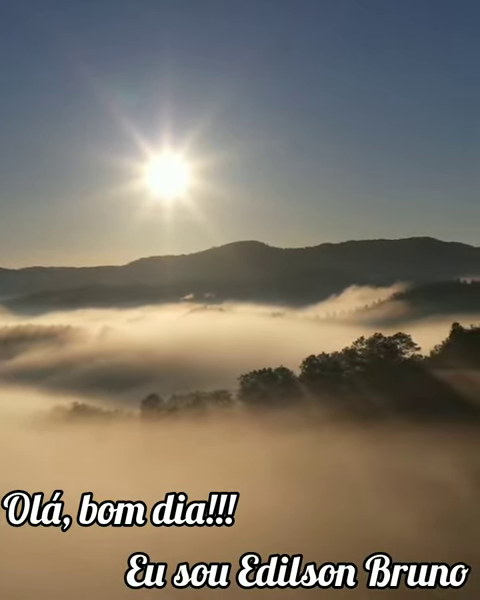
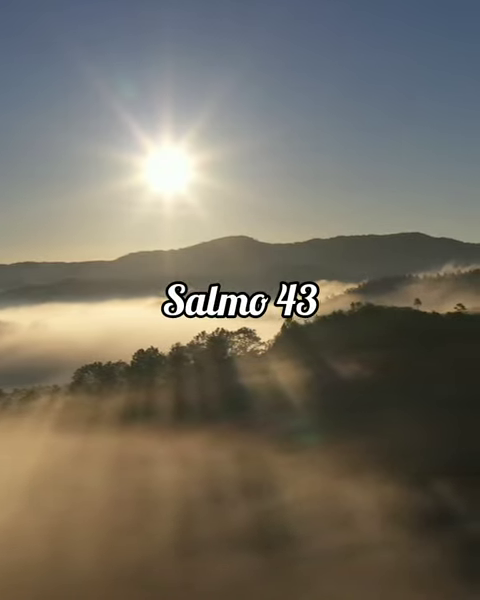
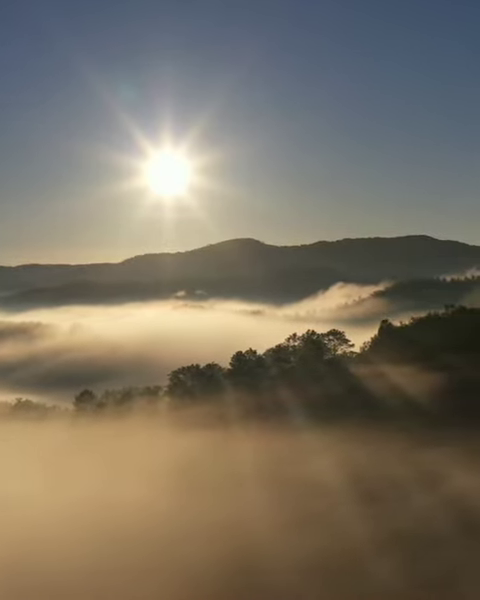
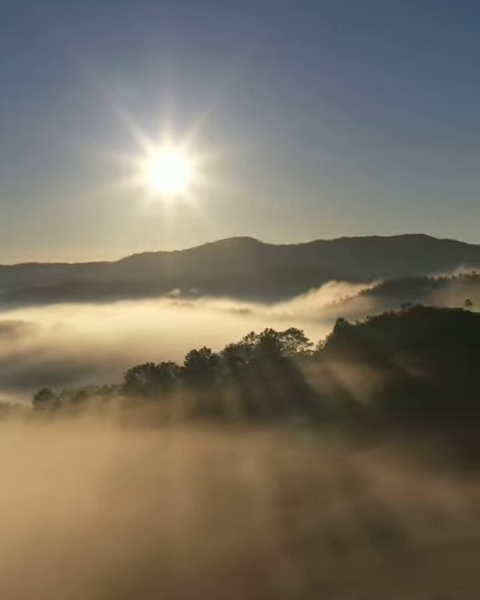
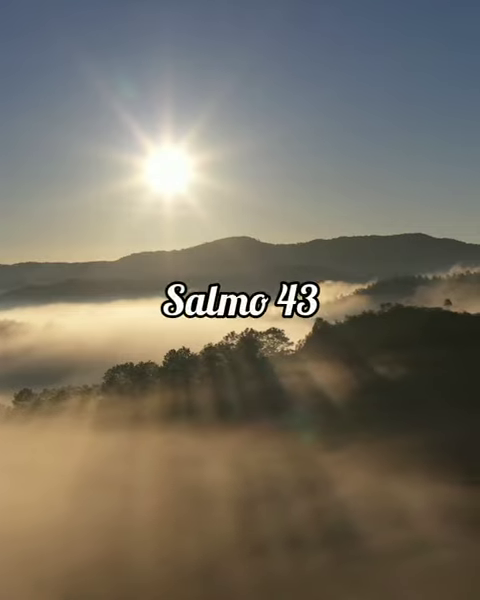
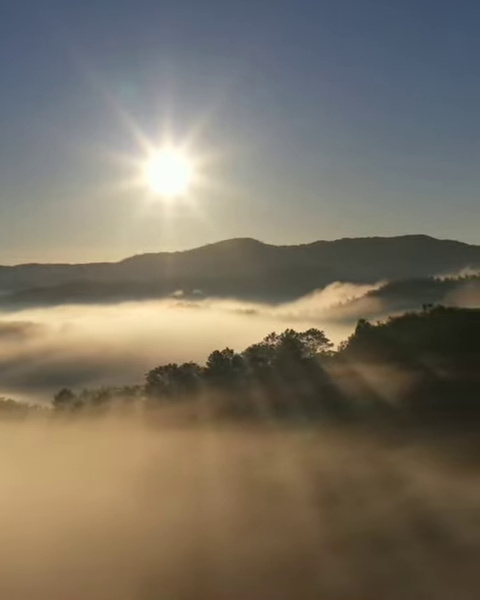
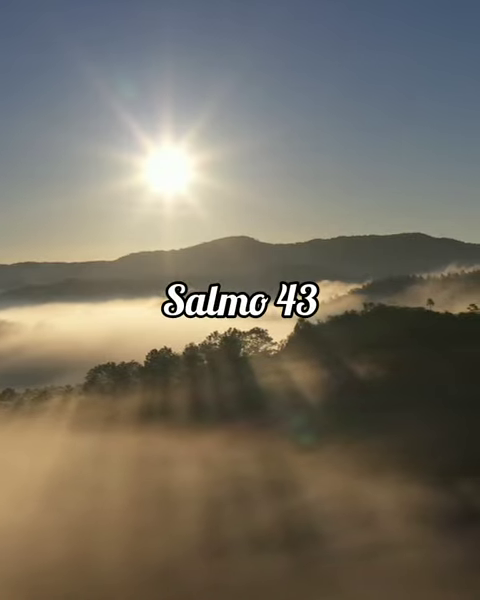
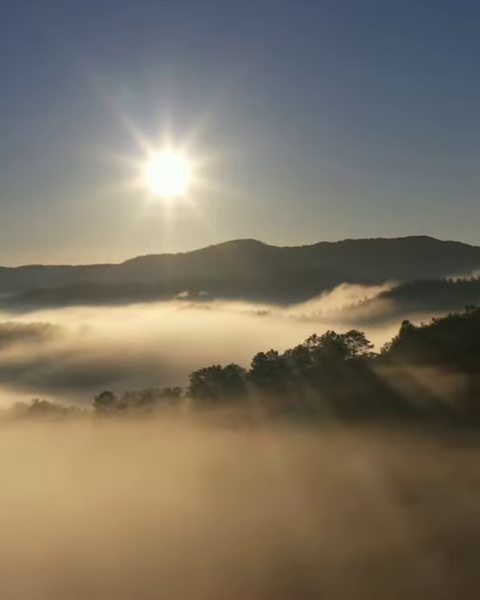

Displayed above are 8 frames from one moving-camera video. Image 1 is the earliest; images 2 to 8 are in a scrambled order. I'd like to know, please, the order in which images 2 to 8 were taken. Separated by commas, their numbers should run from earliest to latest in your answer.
8, 3, 6, 4, 5, 7, 2
